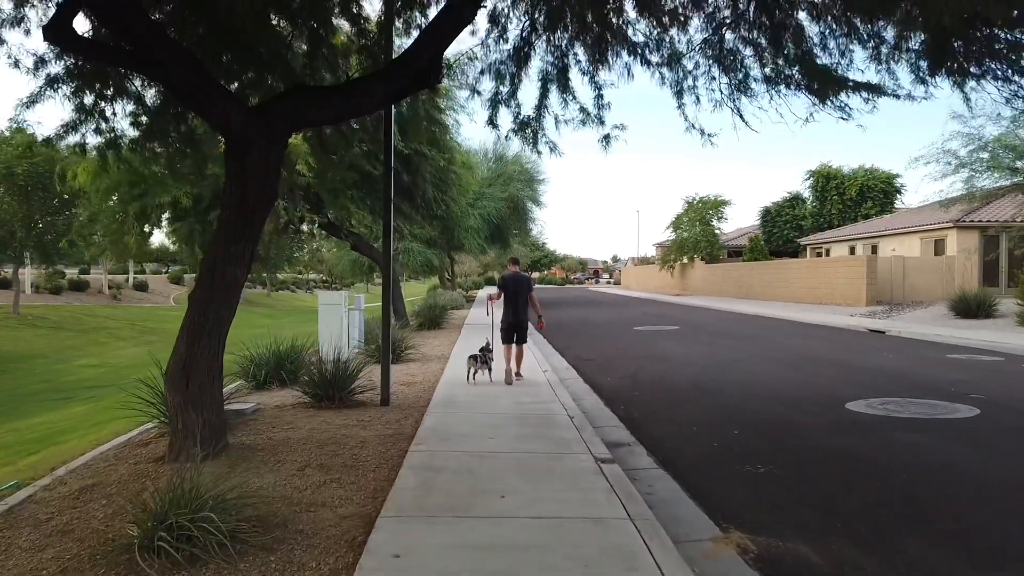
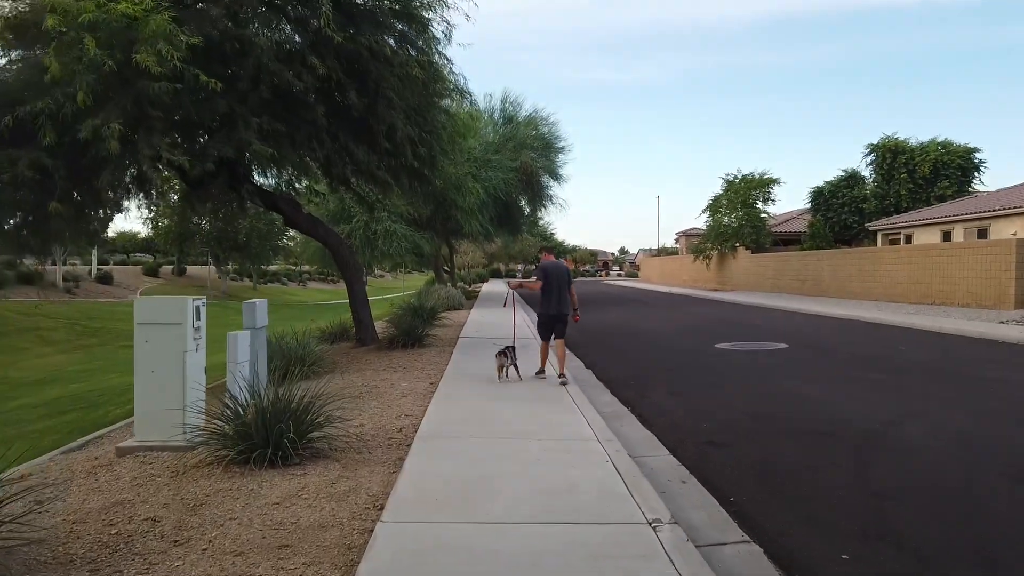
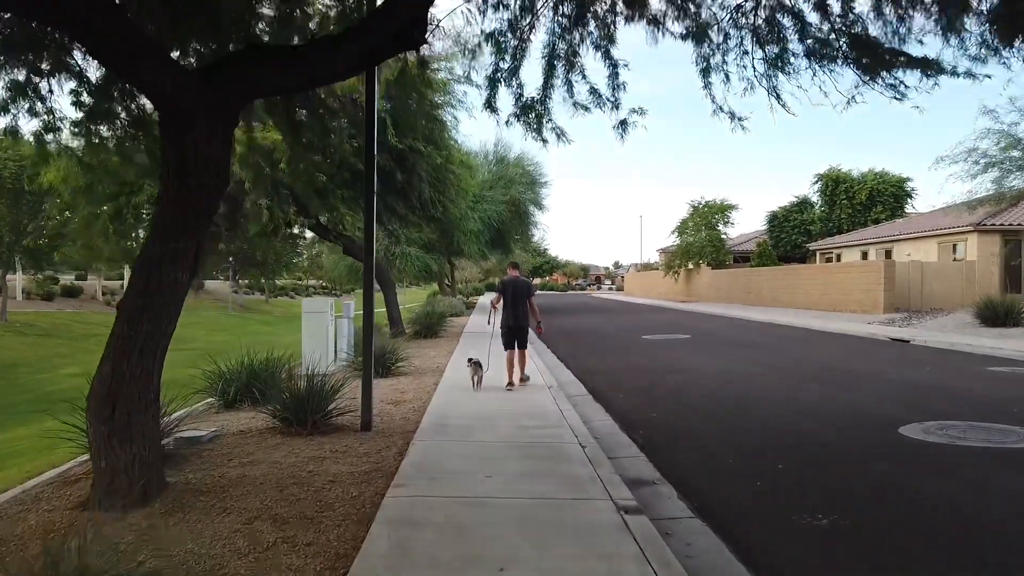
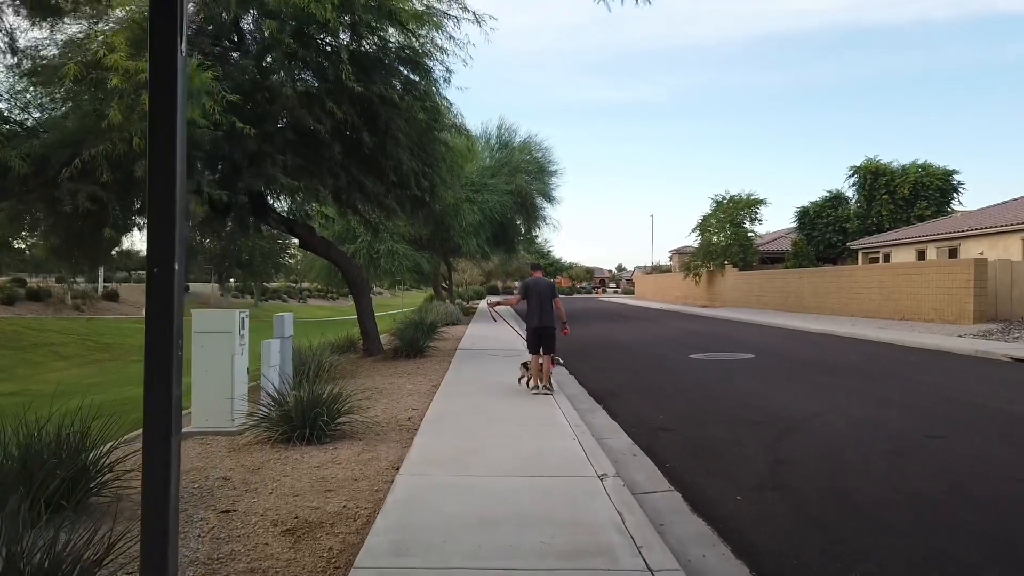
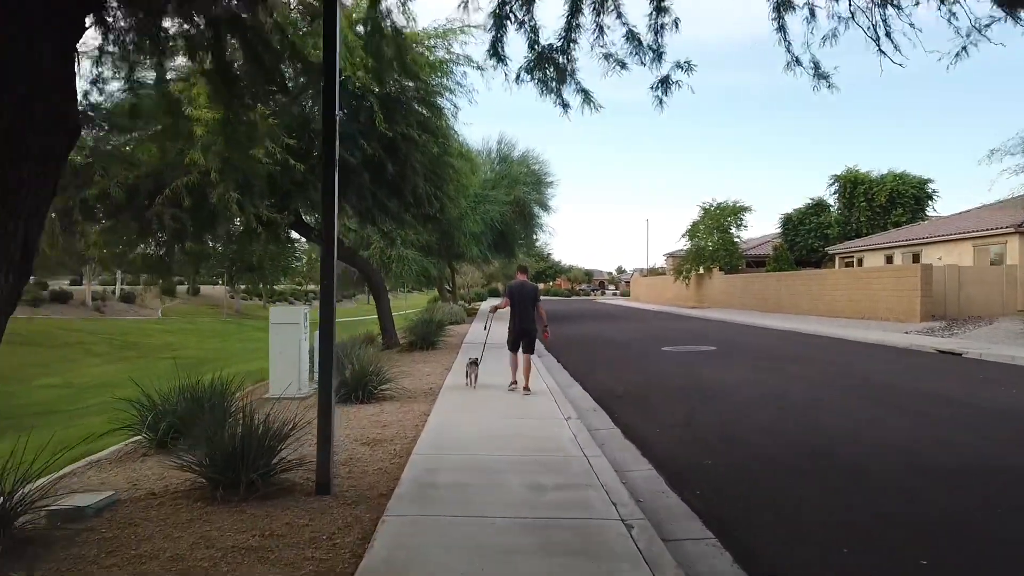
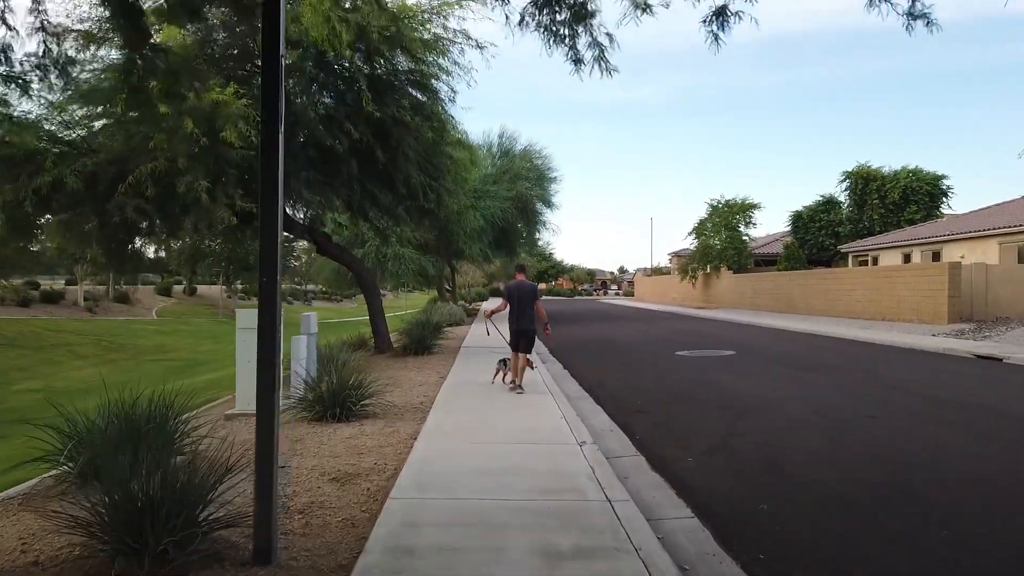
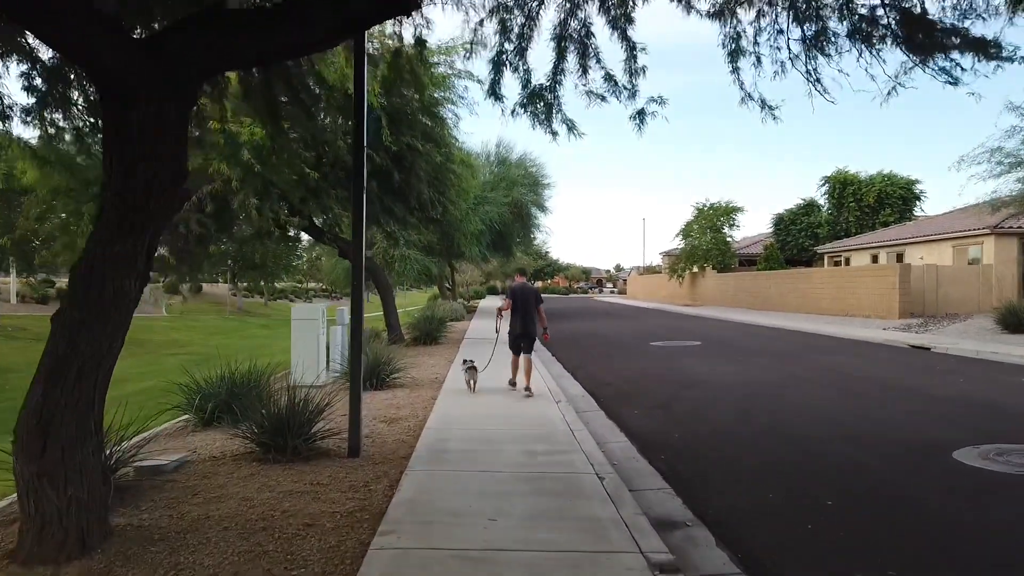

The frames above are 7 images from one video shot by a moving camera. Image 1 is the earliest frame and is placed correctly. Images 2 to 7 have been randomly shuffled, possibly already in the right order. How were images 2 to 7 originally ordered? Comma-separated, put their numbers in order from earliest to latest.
3, 7, 5, 6, 4, 2
